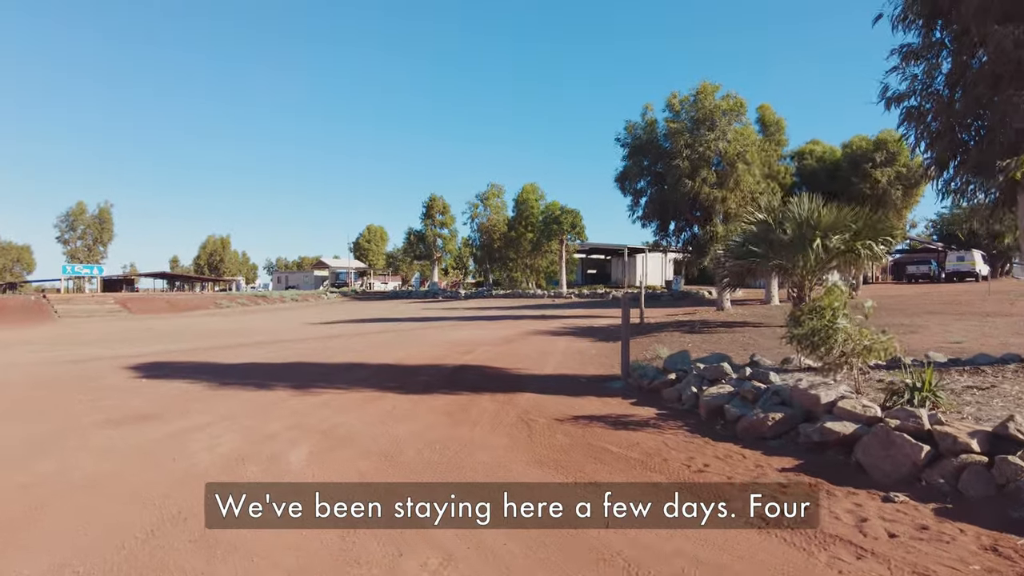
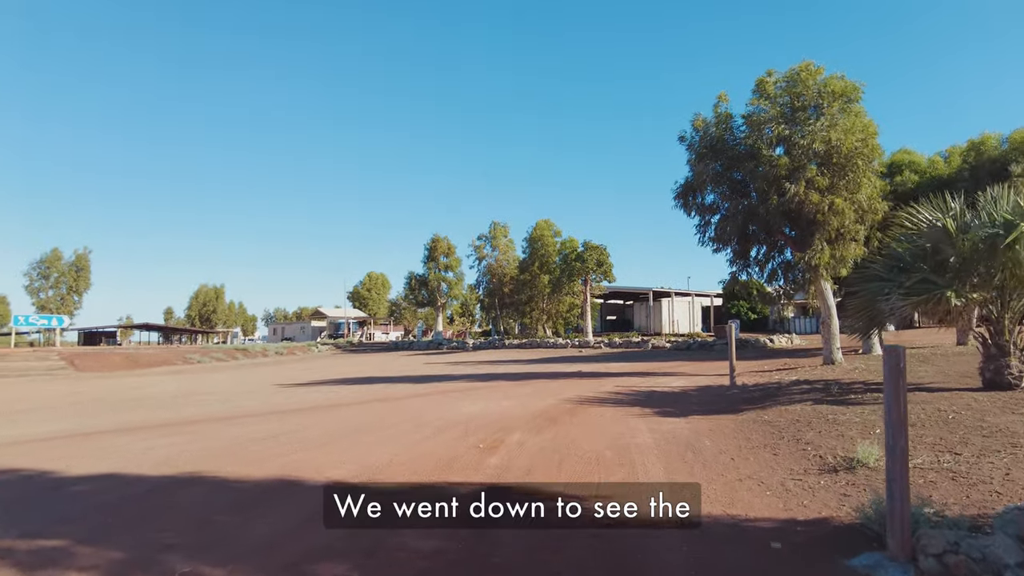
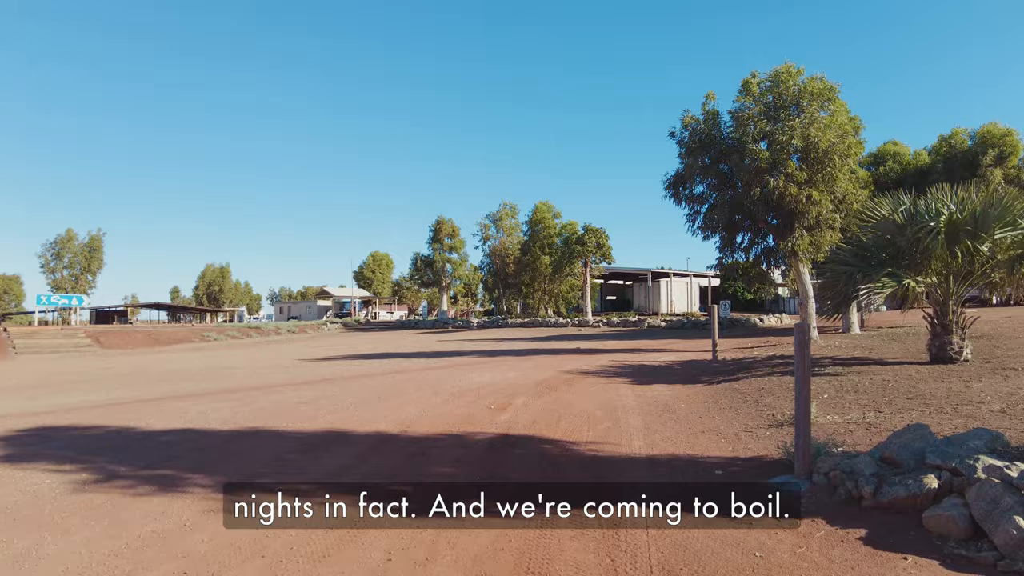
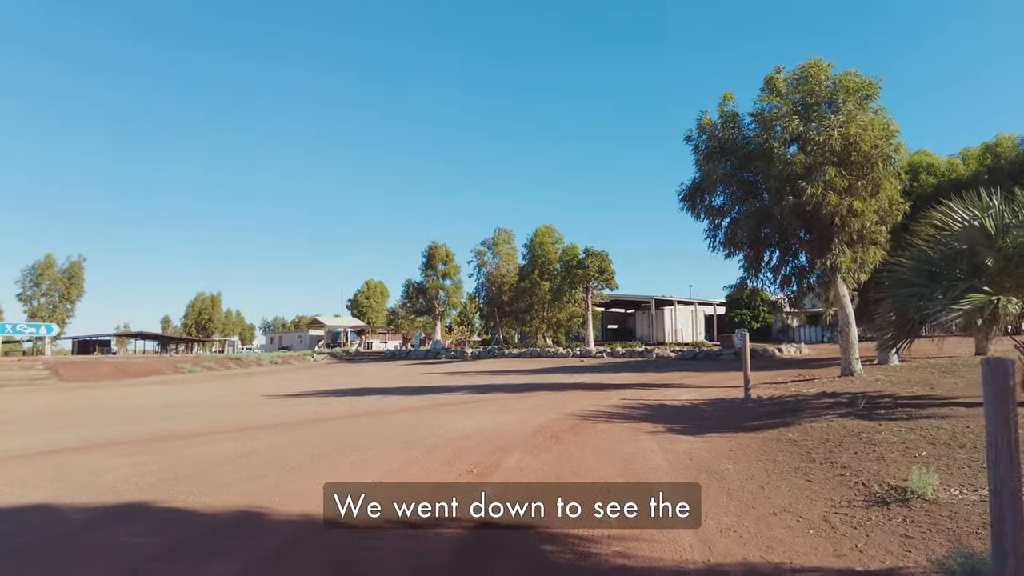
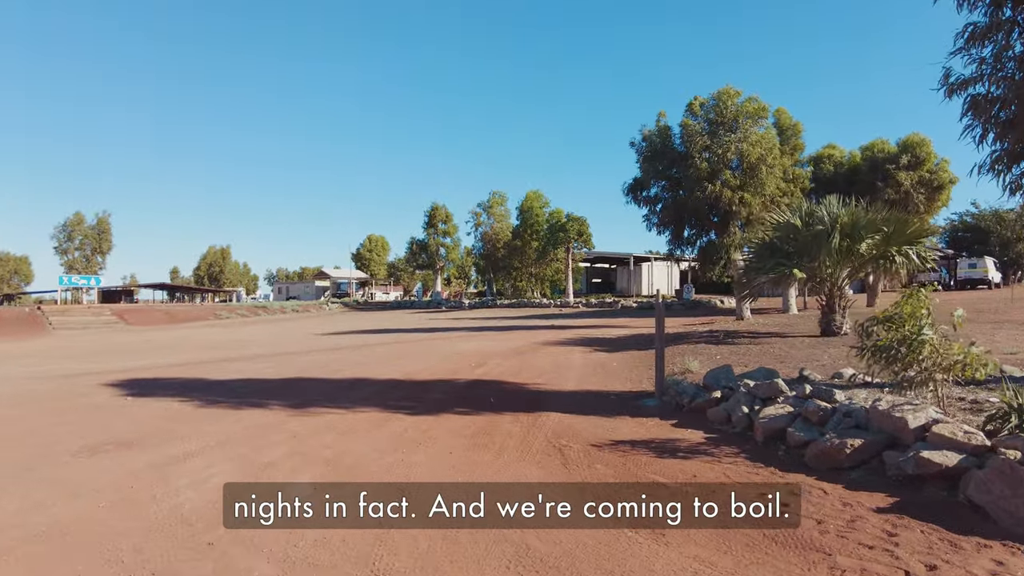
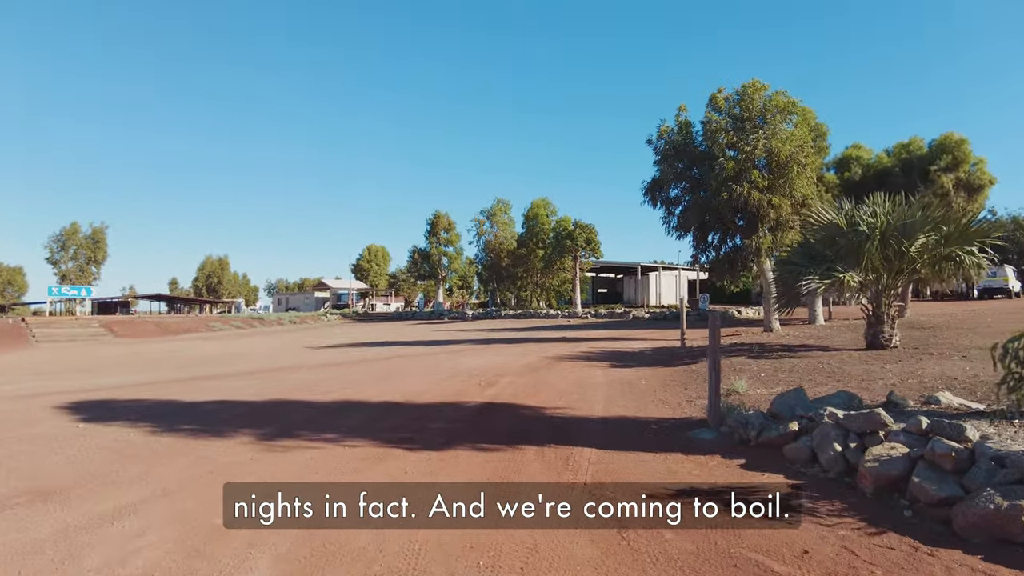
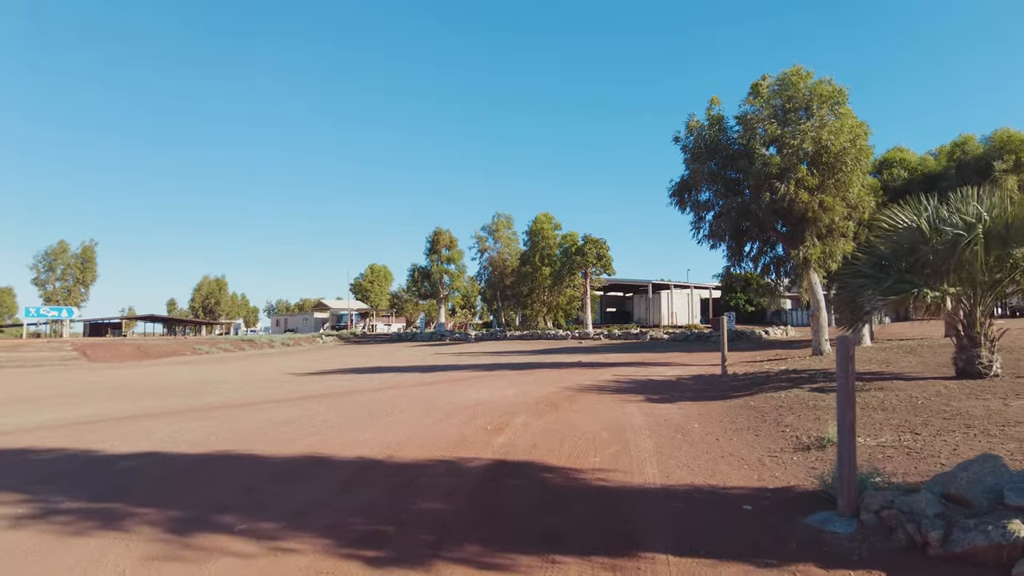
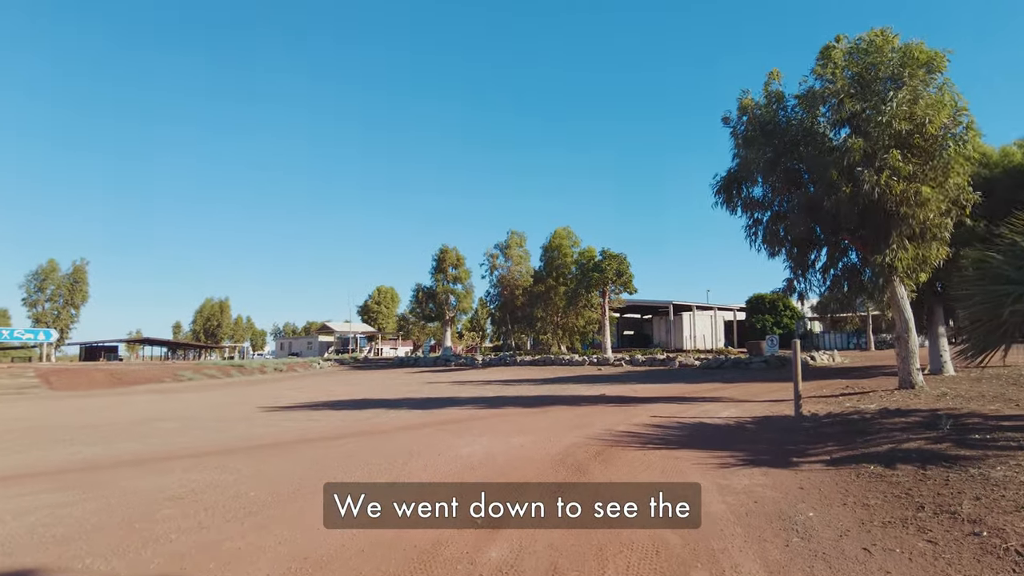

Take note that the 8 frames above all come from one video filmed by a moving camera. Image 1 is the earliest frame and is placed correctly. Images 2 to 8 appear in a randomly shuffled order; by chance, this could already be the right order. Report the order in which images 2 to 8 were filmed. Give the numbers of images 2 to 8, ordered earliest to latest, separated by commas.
5, 6, 3, 7, 2, 4, 8
